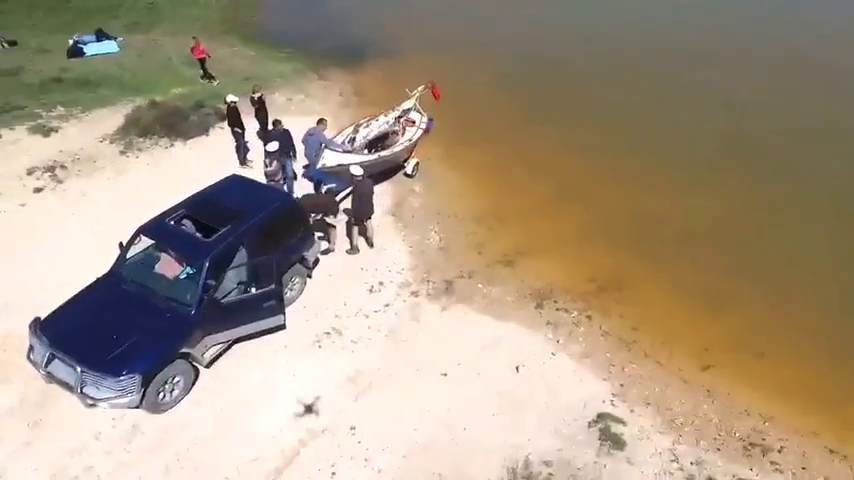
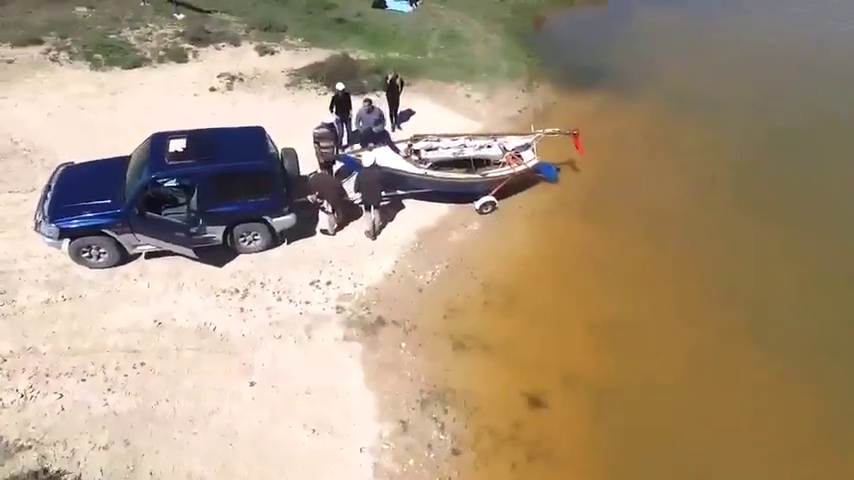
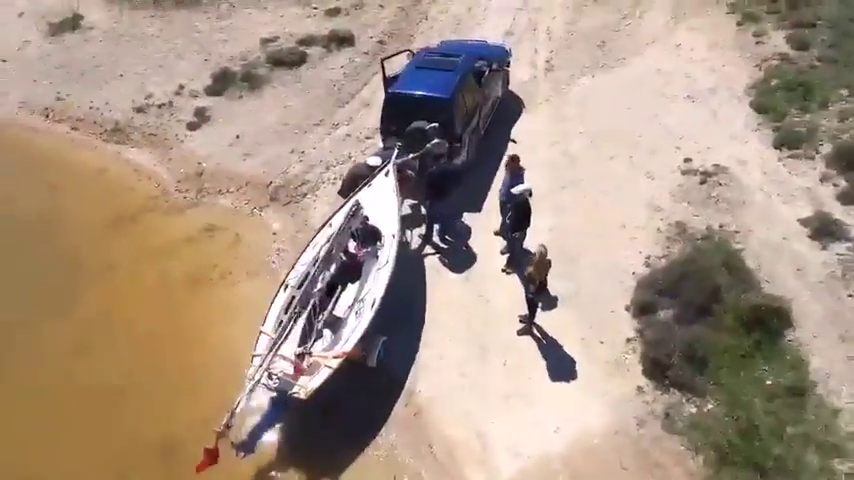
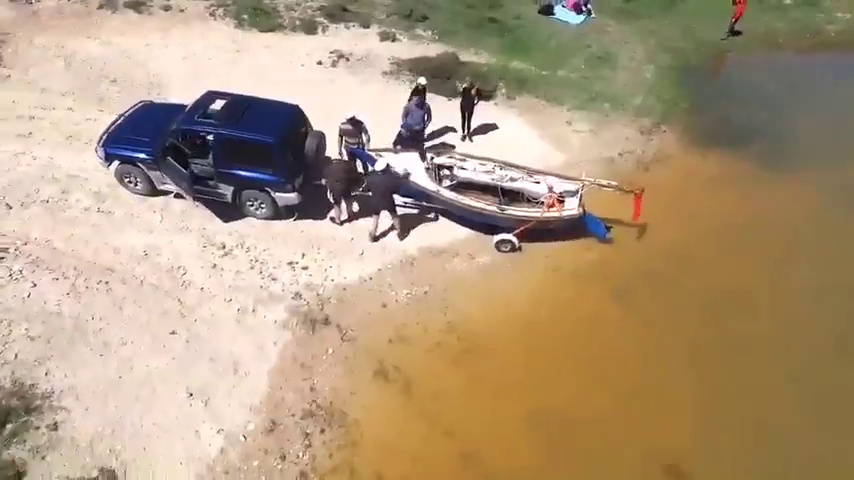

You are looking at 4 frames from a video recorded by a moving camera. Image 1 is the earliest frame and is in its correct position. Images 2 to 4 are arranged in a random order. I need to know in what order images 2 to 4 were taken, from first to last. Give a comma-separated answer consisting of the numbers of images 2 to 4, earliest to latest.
2, 4, 3
